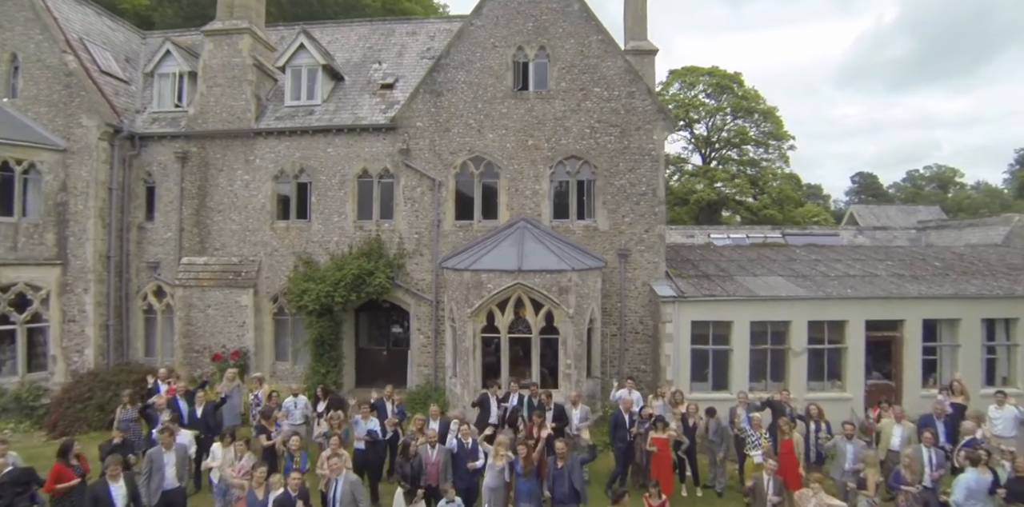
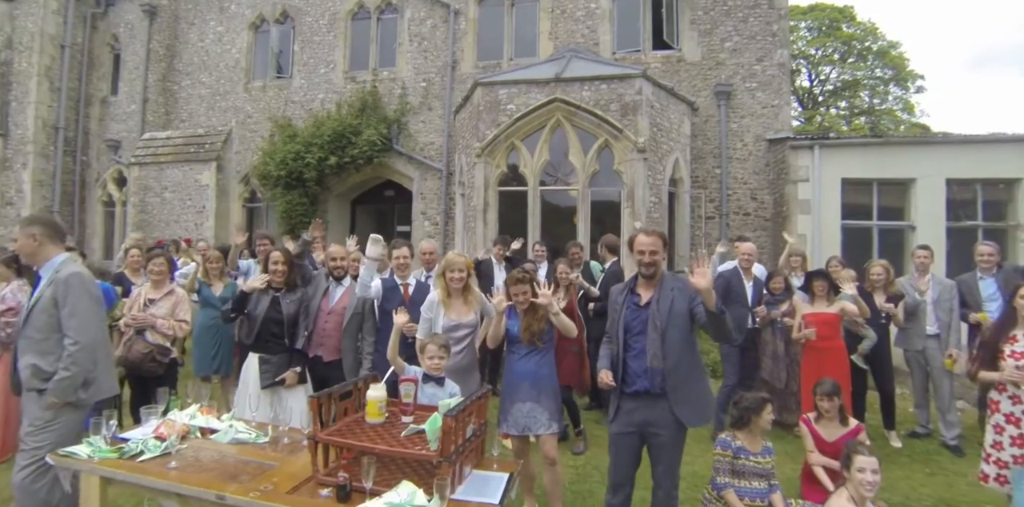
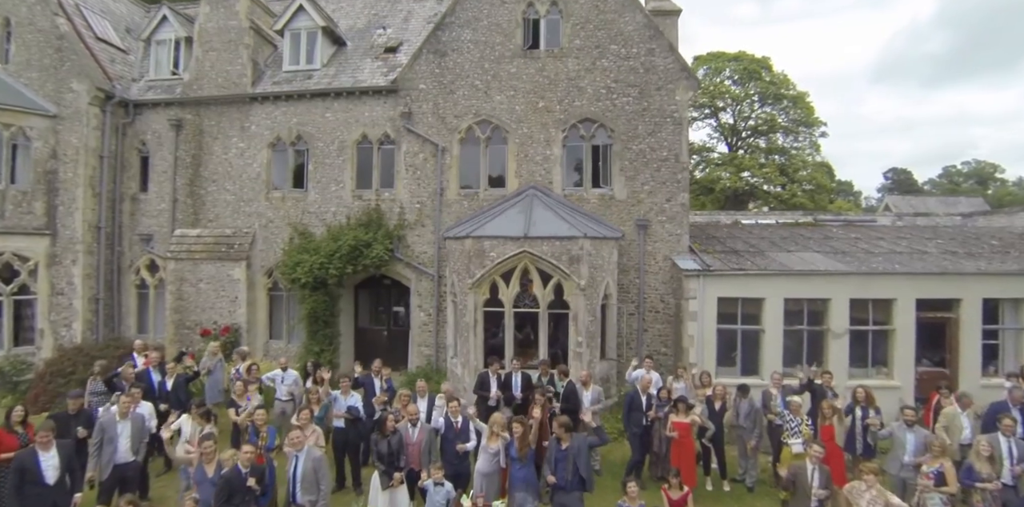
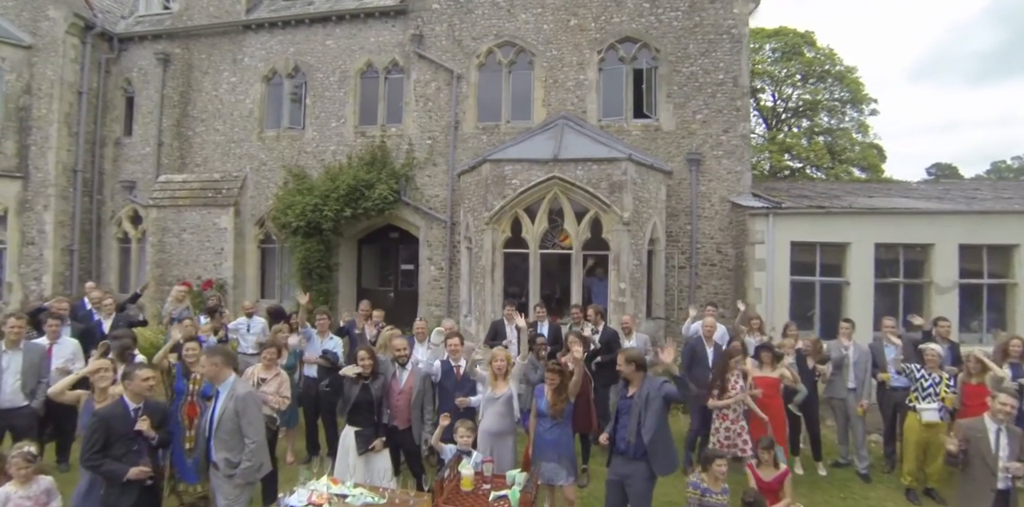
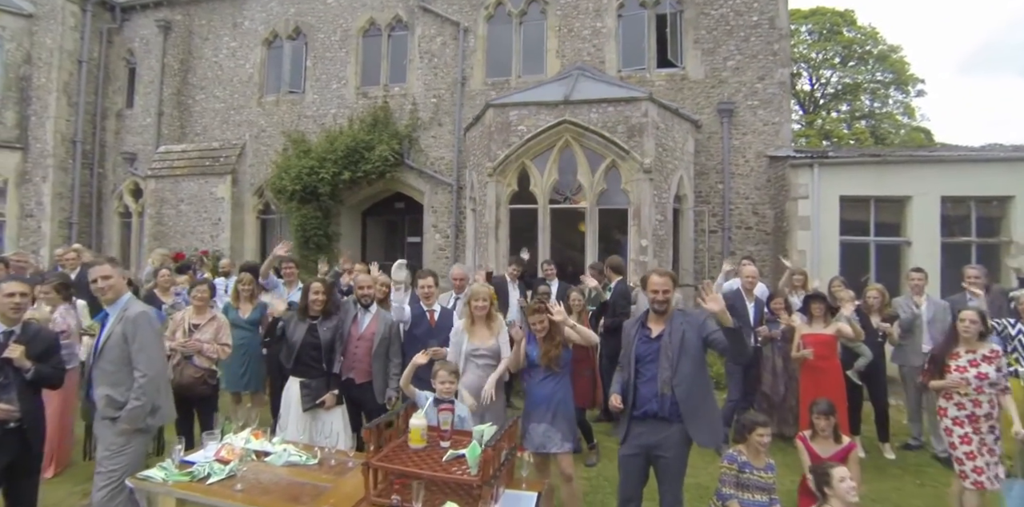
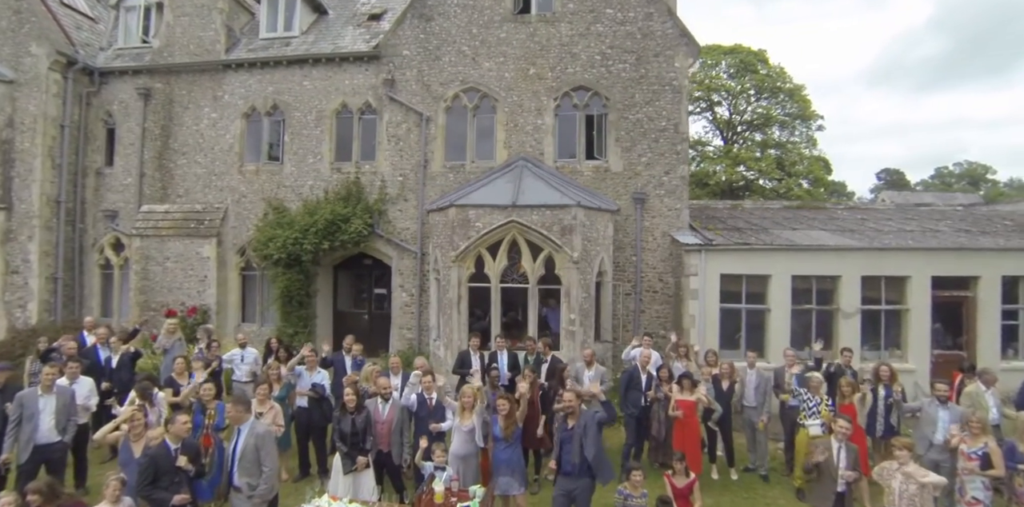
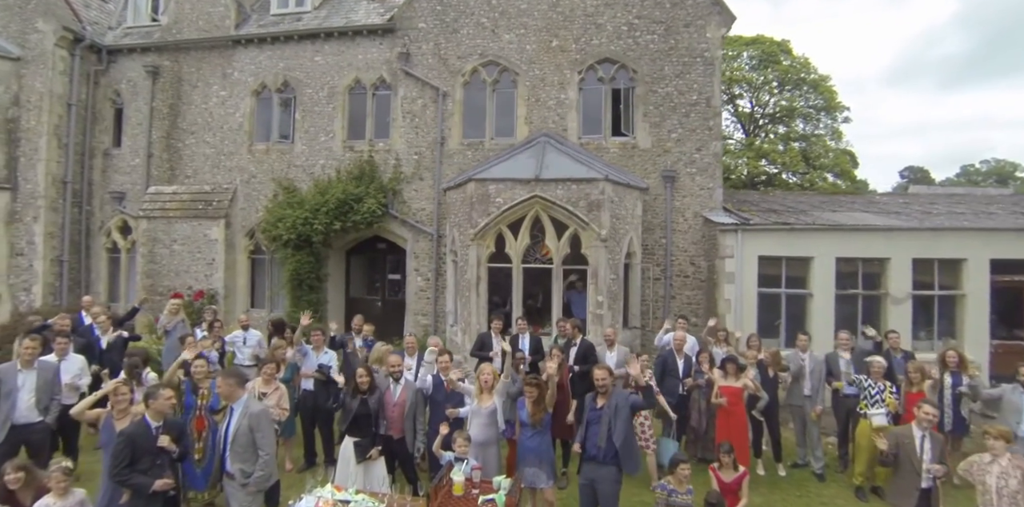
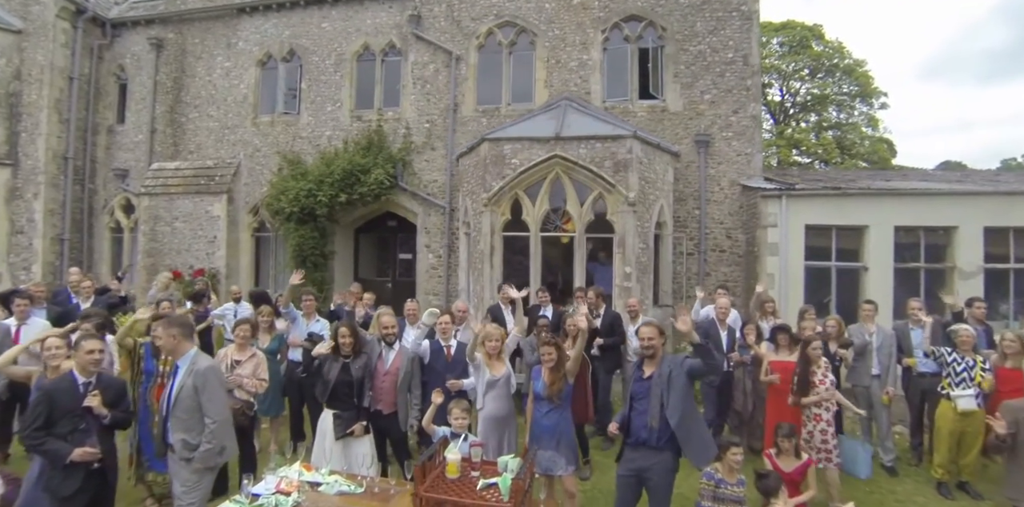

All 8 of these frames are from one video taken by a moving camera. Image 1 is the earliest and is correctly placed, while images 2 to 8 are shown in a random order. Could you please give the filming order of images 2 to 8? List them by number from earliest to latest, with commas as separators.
3, 6, 7, 4, 8, 5, 2
